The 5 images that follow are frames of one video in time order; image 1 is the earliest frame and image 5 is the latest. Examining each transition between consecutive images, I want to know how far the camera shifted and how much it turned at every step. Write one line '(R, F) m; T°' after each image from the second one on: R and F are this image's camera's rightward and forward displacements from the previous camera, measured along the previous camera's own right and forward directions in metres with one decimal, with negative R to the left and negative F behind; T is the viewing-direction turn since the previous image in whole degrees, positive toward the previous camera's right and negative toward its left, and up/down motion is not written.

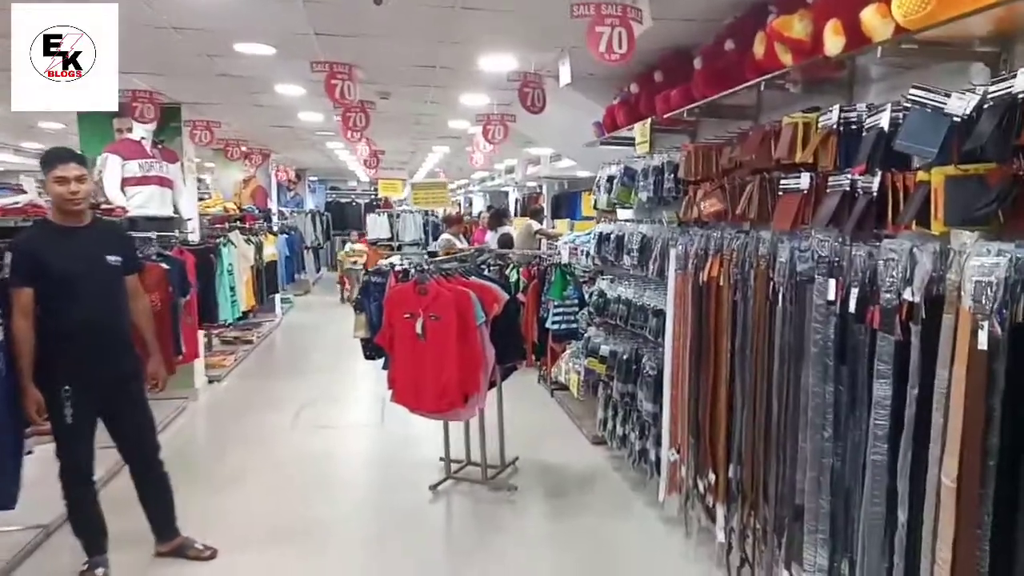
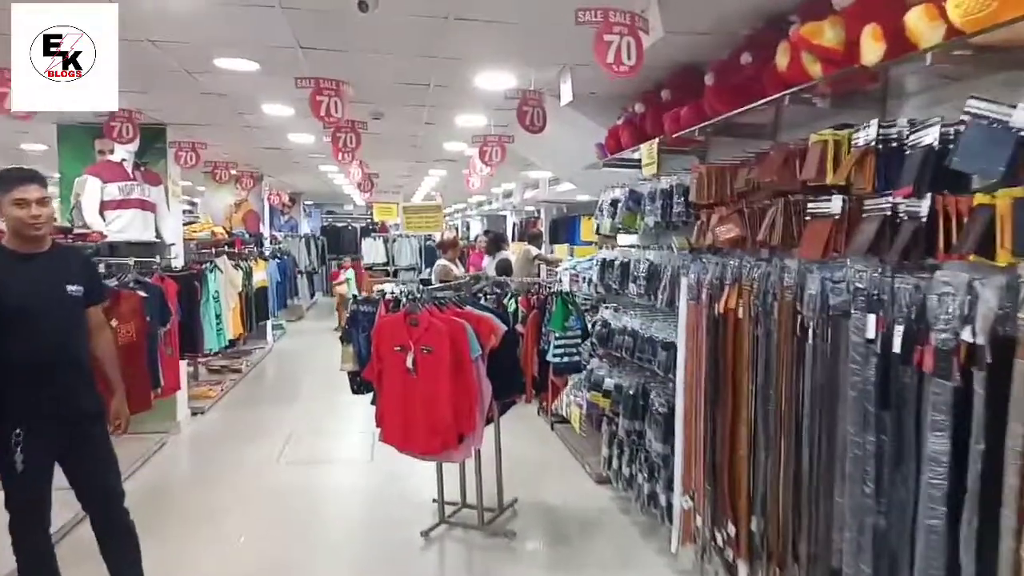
(0.0, +0.3) m; 0°
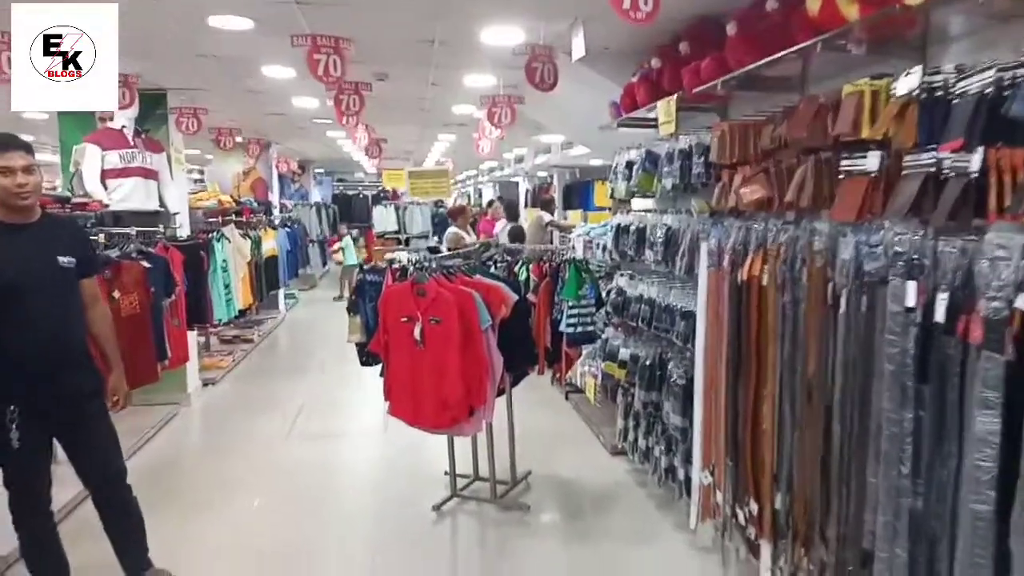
(0.0, +0.1) m; -1°
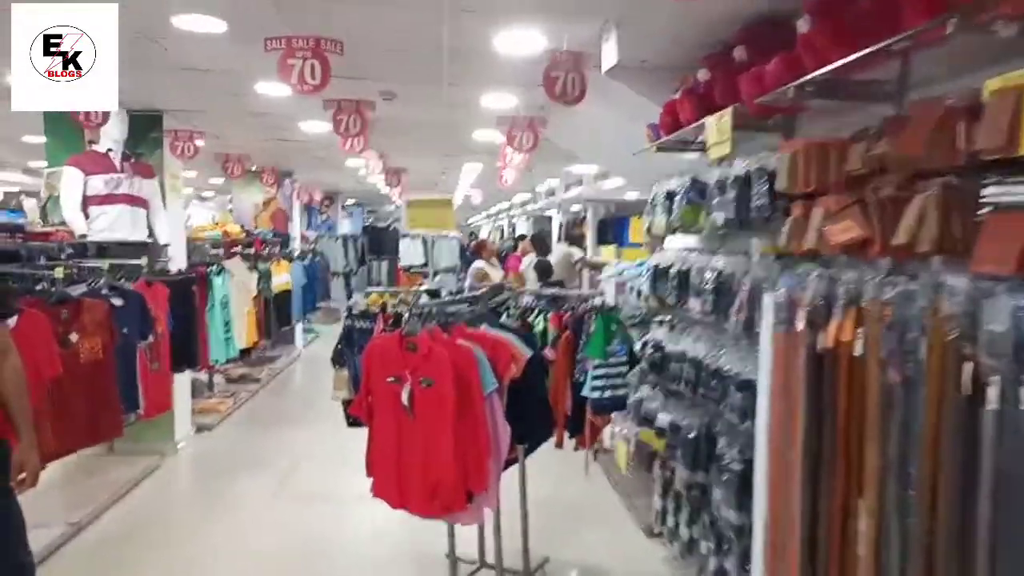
(+0.1, +0.6) m; -3°
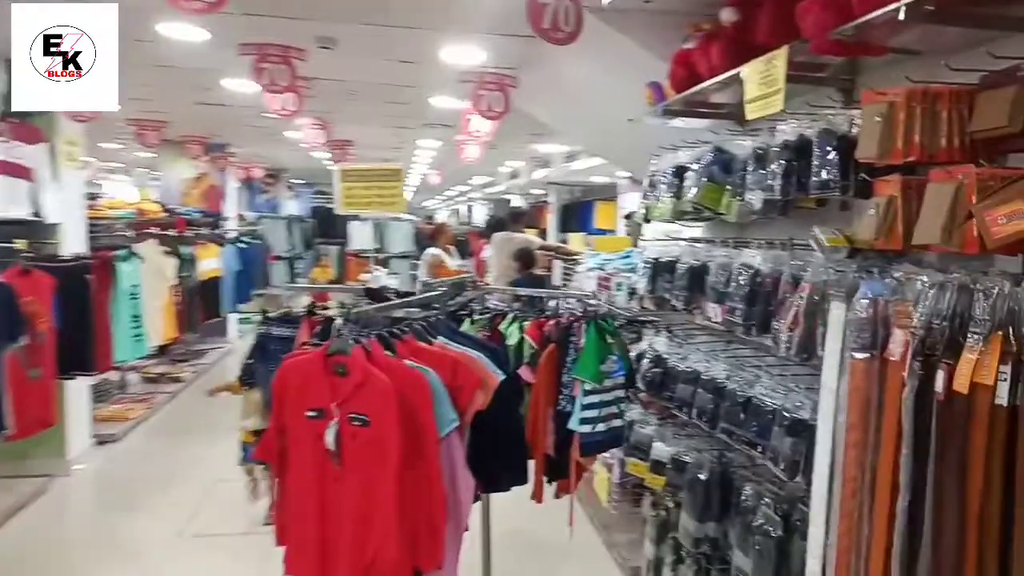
(0.0, +0.7) m; +4°
